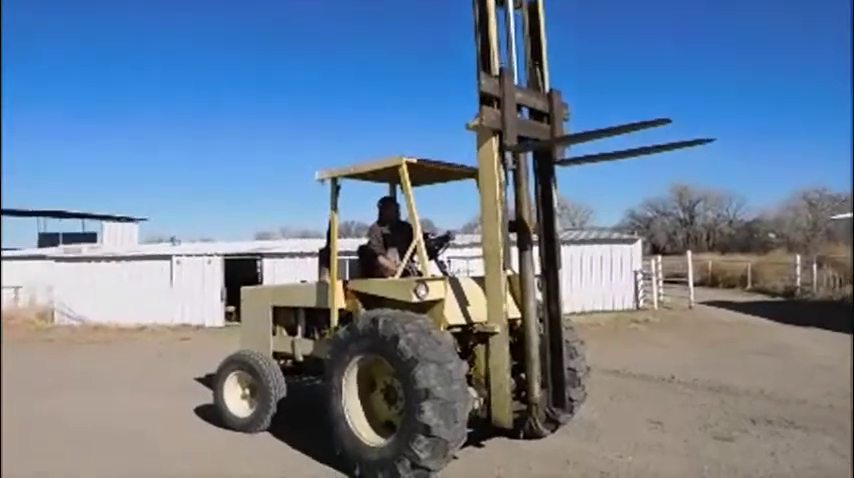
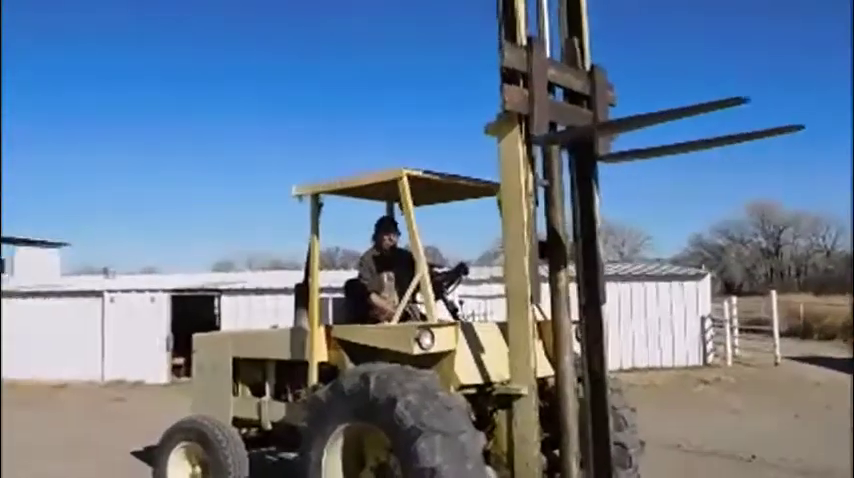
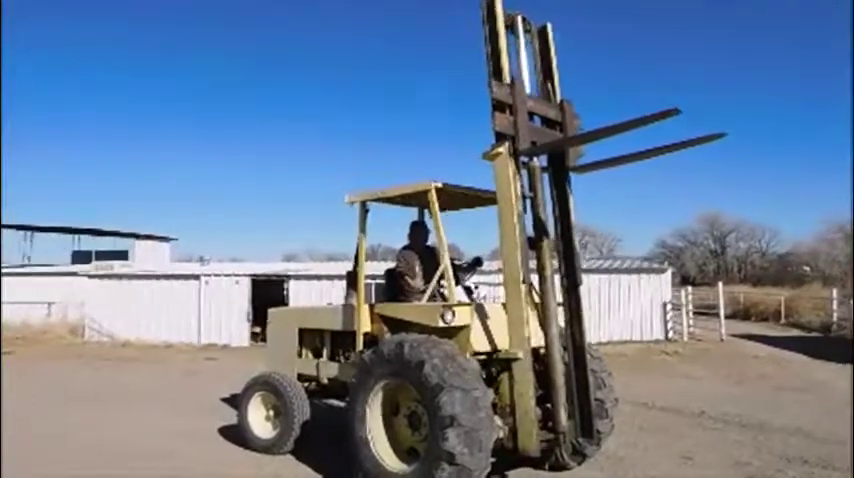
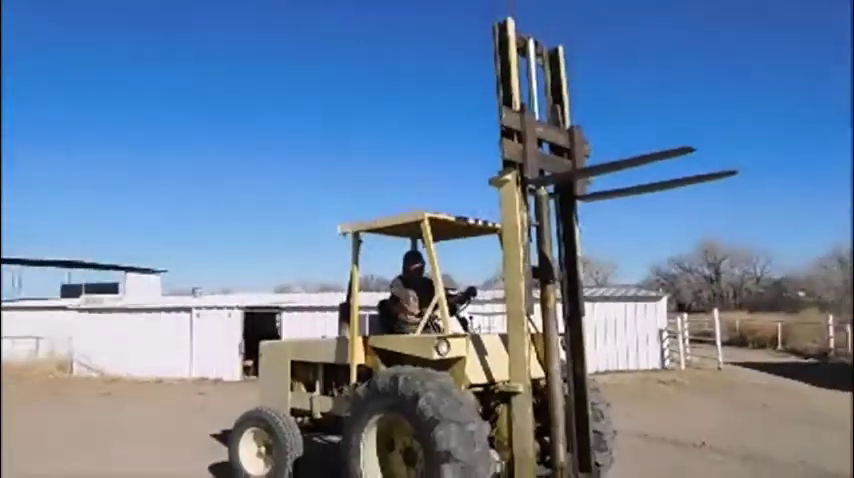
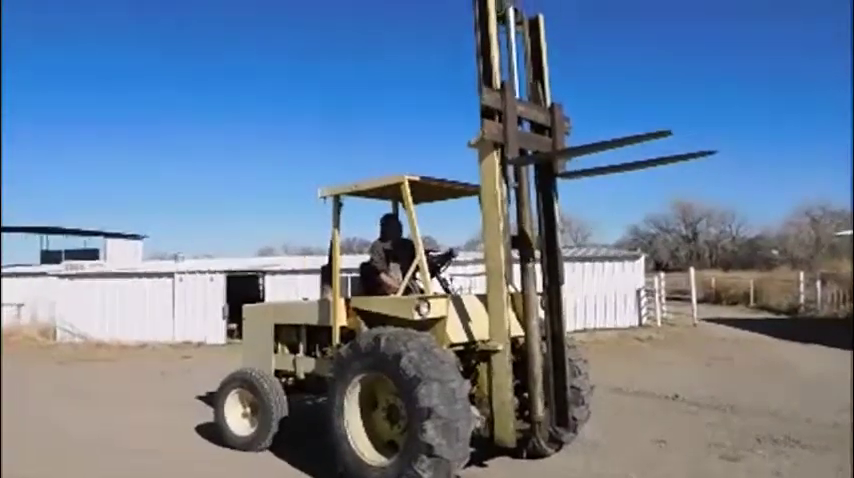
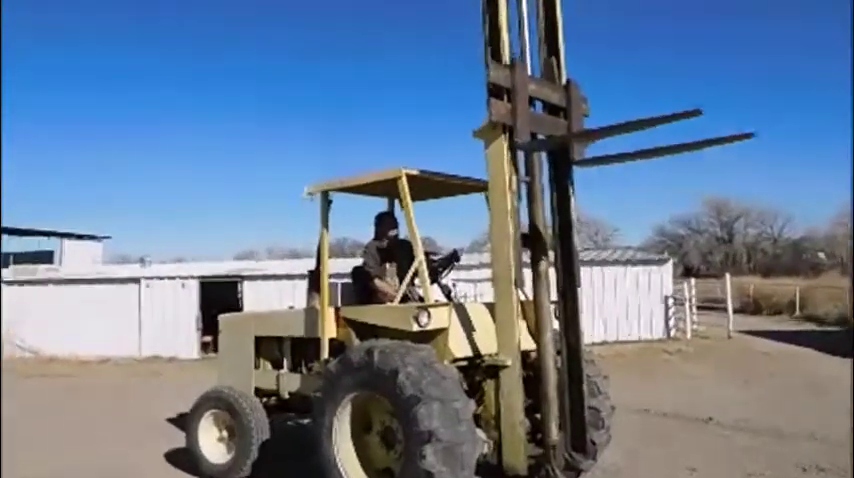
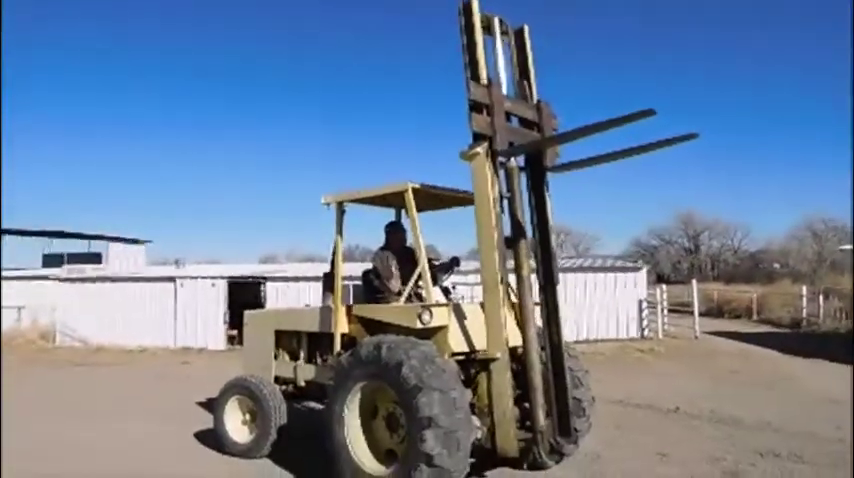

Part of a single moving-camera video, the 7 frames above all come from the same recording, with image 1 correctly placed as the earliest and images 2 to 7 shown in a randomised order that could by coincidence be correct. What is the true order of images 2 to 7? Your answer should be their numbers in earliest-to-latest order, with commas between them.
5, 6, 2, 4, 7, 3
